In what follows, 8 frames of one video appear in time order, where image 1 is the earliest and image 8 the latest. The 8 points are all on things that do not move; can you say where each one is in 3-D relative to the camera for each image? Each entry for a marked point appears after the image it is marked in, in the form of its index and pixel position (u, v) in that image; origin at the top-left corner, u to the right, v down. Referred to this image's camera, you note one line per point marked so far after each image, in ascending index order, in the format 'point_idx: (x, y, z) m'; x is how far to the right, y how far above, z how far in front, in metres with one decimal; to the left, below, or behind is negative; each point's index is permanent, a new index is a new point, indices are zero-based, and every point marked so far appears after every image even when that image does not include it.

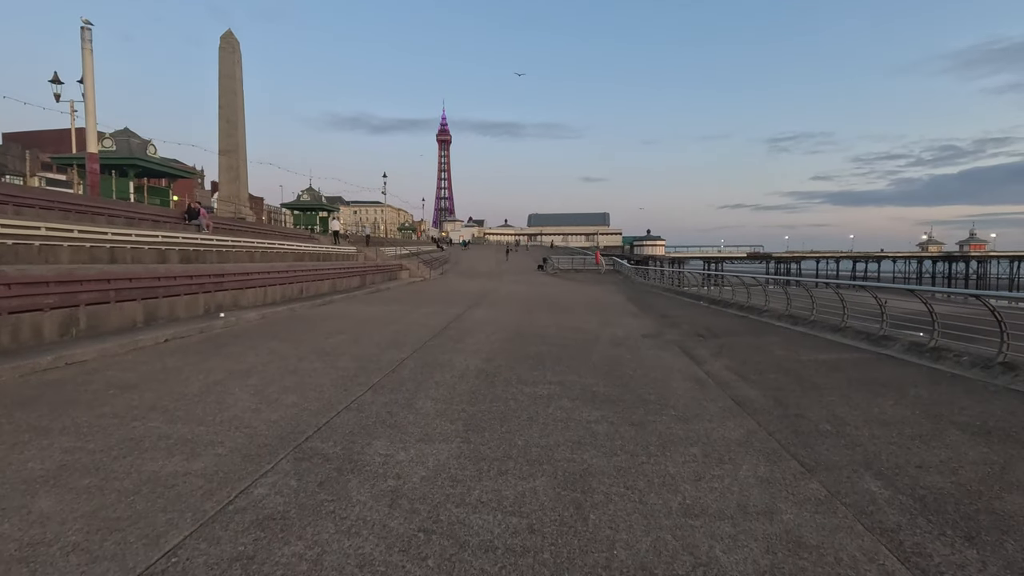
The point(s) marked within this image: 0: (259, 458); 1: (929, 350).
0: (-2.0, -1.3, +4.1) m
1: (+6.5, -1.0, +8.4) m
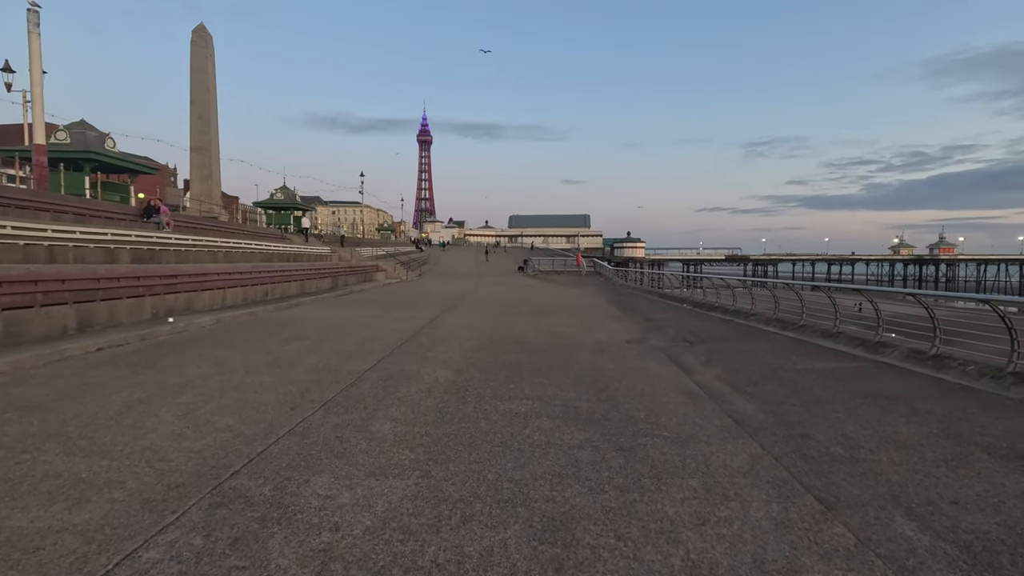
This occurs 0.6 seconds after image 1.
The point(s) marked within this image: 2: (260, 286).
0: (-2.2, -1.4, +3.3) m
1: (+6.2, -1.0, +7.9) m
2: (-7.4, +0.1, +15.8) m
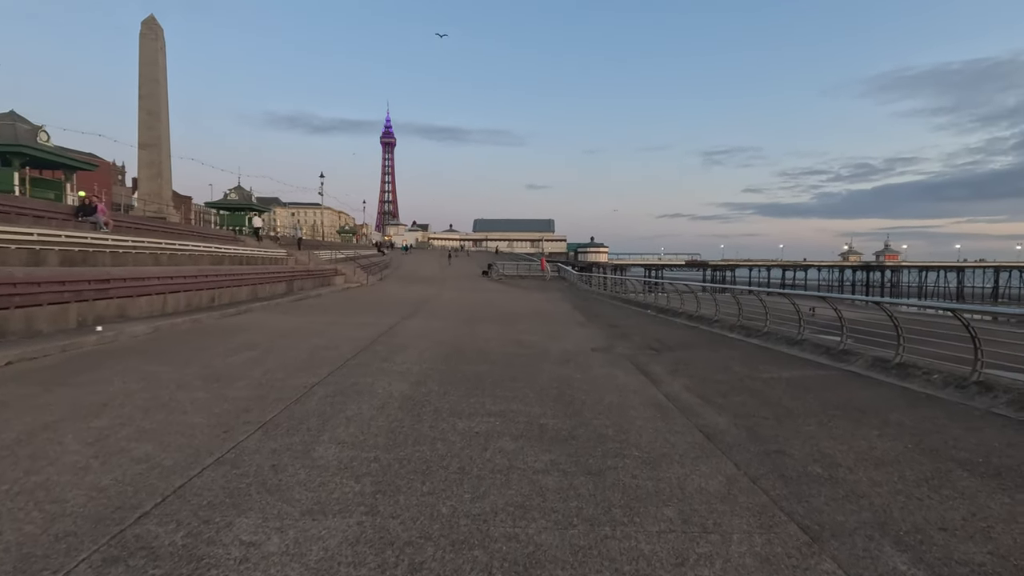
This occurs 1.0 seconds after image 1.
0: (-2.4, -1.4, +2.8) m
1: (+5.6, -1.1, +7.9) m
2: (-8.5, -0.1, +14.8) m
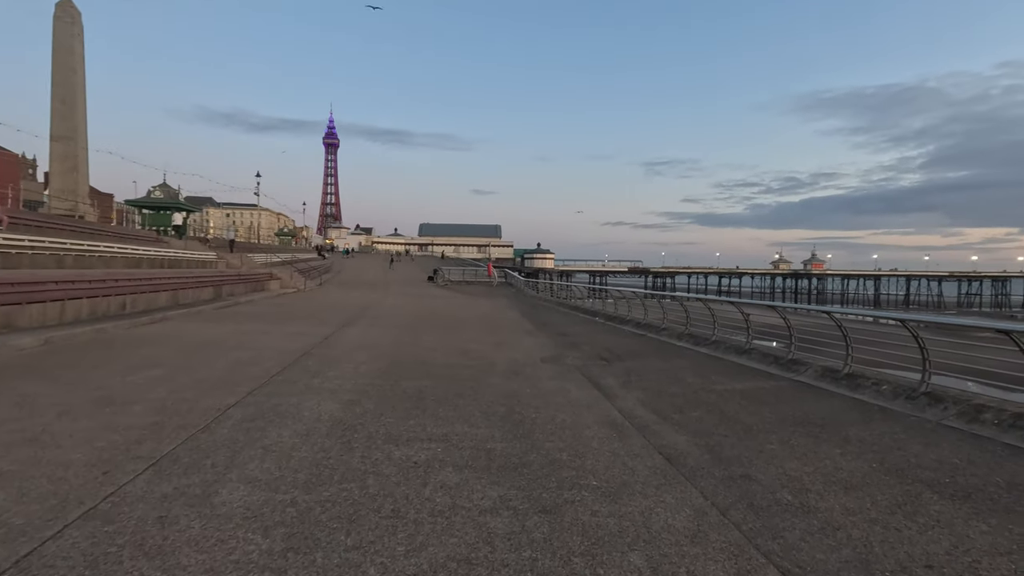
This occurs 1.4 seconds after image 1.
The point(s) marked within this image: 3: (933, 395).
0: (-2.6, -1.5, +1.9) m
1: (+4.8, -1.3, +7.8) m
2: (-9.8, -0.2, +13.3) m
3: (+5.2, -1.3, +6.6) m
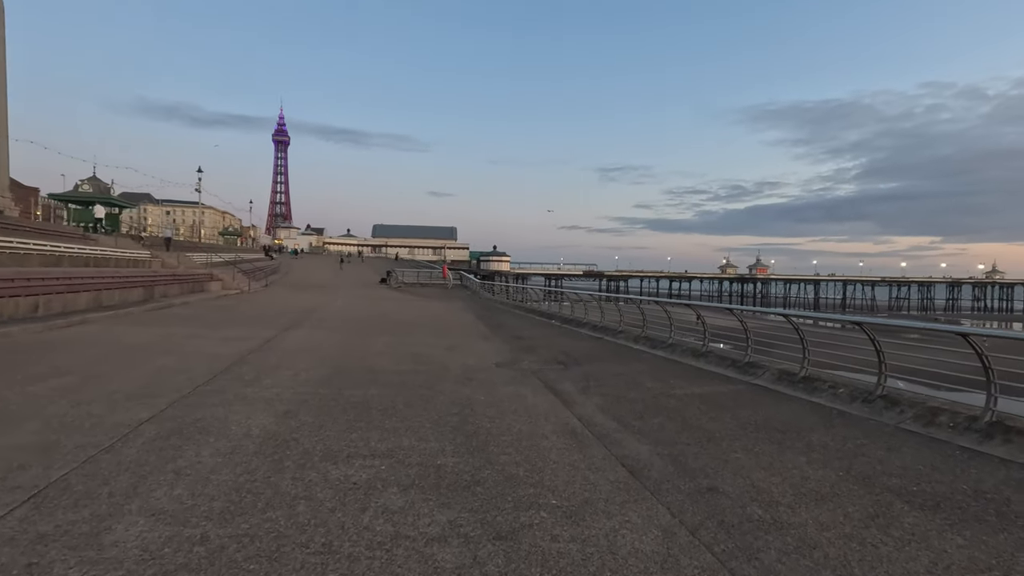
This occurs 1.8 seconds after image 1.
0: (-2.8, -1.4, +1.3) m
1: (+4.2, -1.3, +7.8) m
2: (-10.9, -0.2, +12.1) m
3: (+4.6, -1.3, +6.6) m
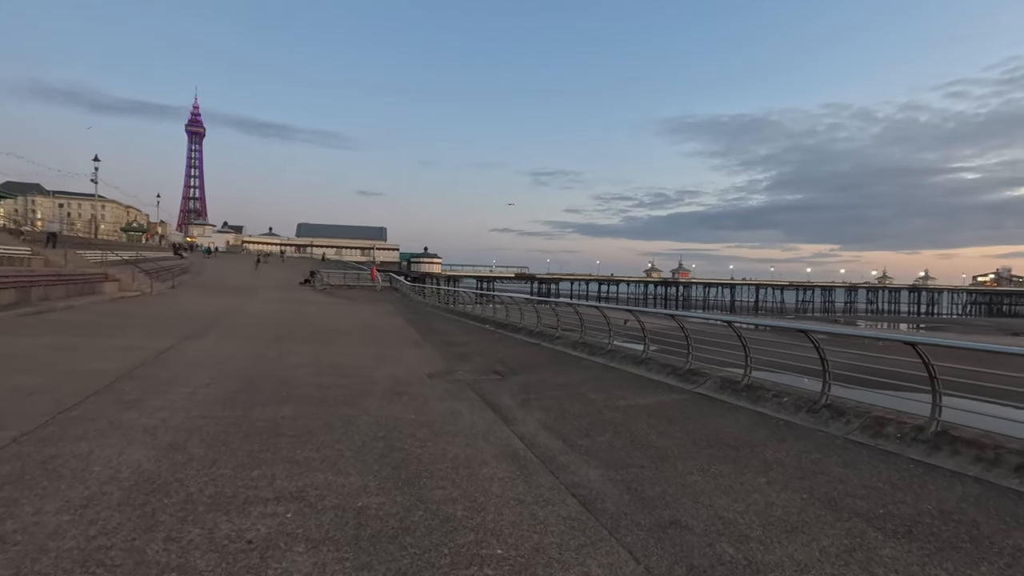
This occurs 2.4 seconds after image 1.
0: (-2.8, -1.5, +0.3) m
1: (+3.3, -1.4, +7.6) m
2: (-12.2, -0.2, +9.9) m
3: (+3.9, -1.4, +6.4) m
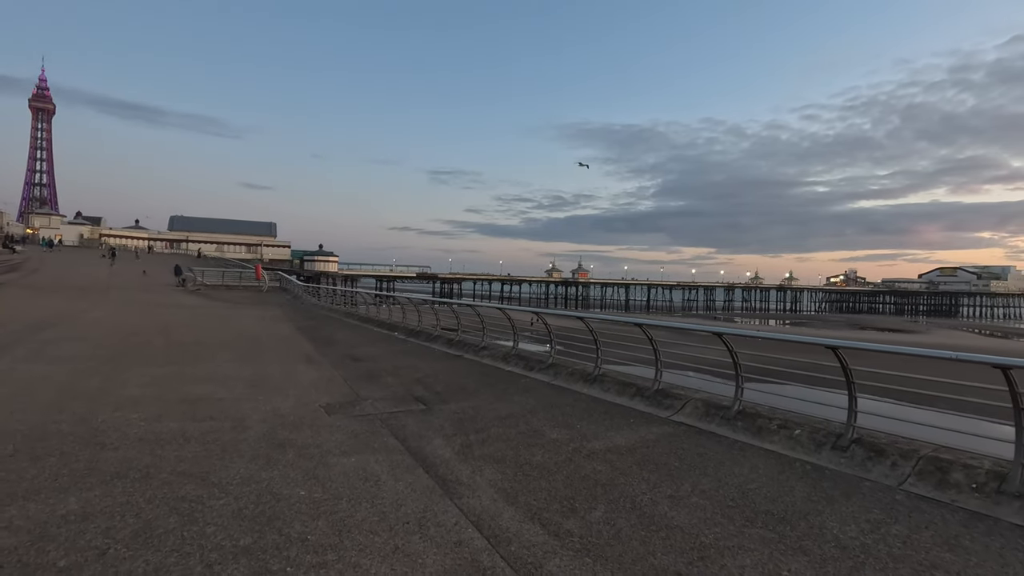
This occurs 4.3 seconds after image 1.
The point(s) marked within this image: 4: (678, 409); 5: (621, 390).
0: (-2.1, -1.5, -2.2) m
1: (+2.6, -1.5, +6.1) m
2: (-13.1, -0.3, +5.6) m
3: (+3.3, -1.5, +5.1) m
4: (+2.1, -1.5, +6.7) m
5: (+1.6, -1.4, +7.6) m
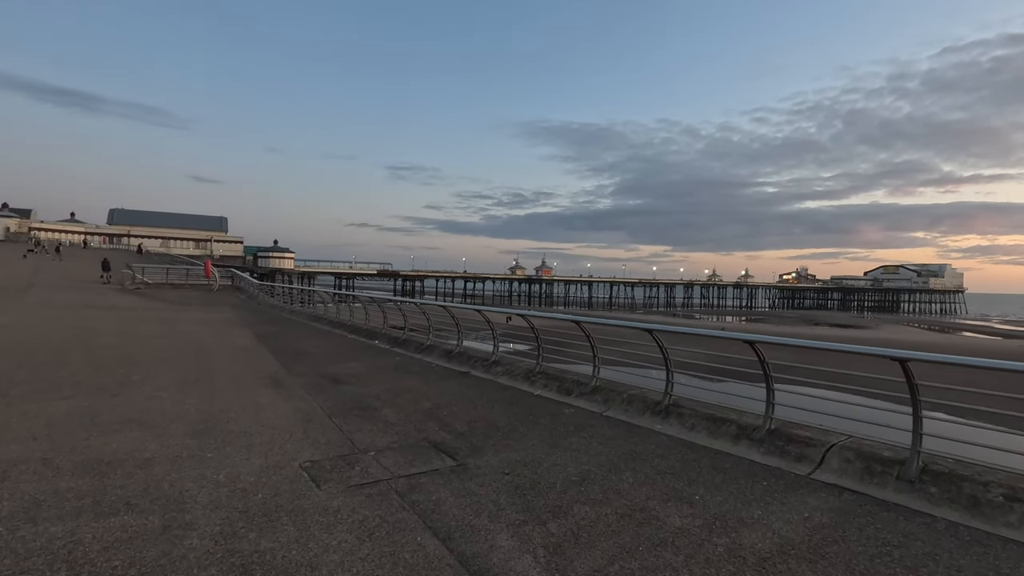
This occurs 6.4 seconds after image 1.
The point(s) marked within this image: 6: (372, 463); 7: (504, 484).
0: (-0.8, -1.6, -4.4) m
1: (+3.3, -1.5, +4.2) m
2: (-12.4, -0.4, +2.6) m
3: (+4.1, -1.5, +3.3) m
4: (+2.7, -1.5, +4.8) m
5: (+2.2, -1.5, +5.7) m
6: (-1.3, -1.6, +4.9) m
7: (-0.1, -1.6, +4.5) m
